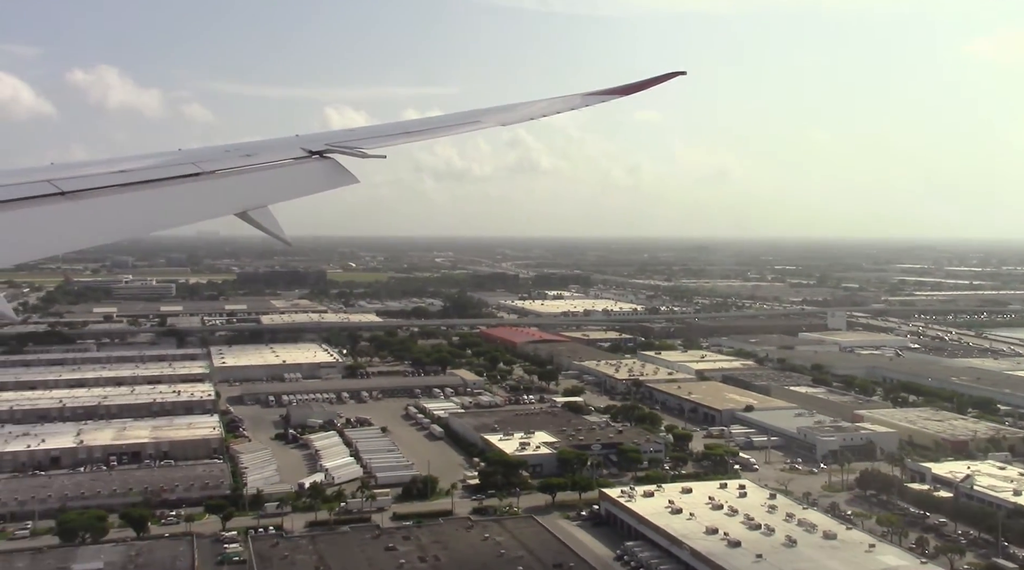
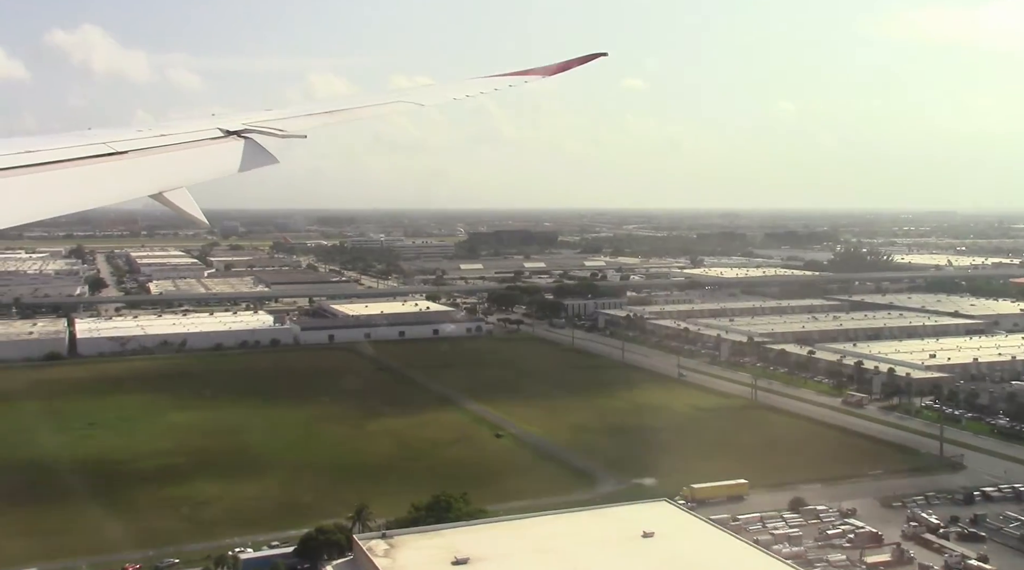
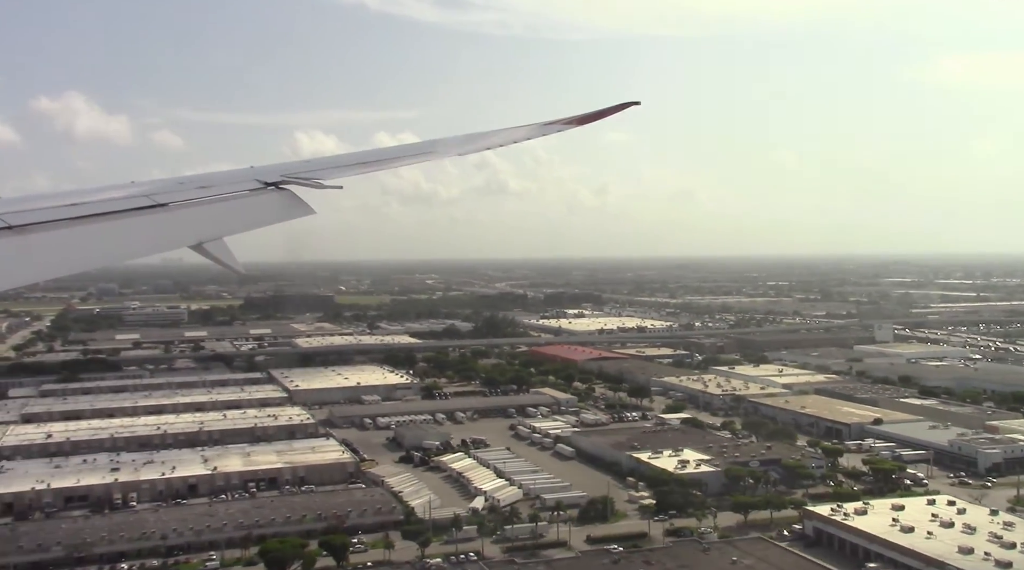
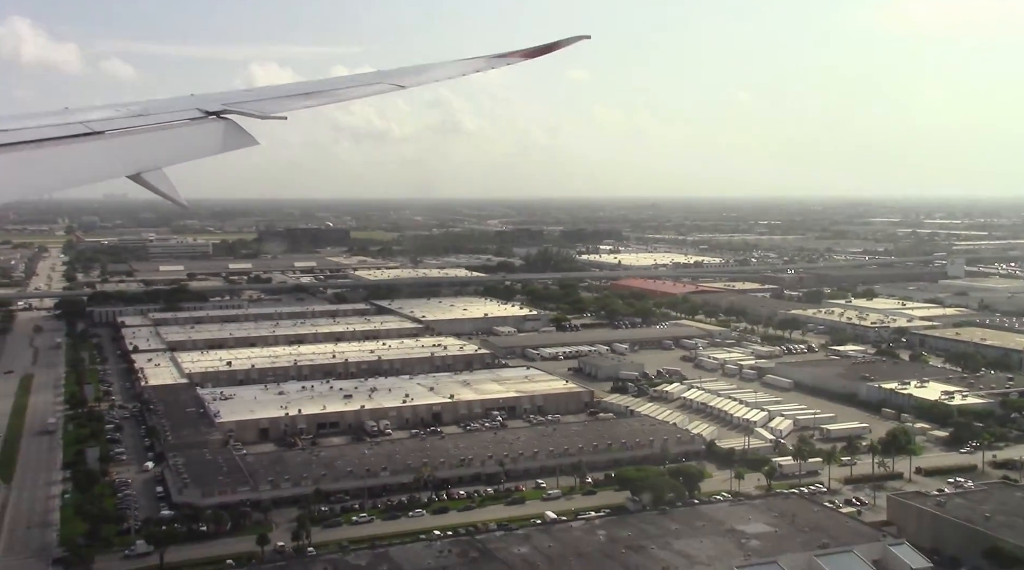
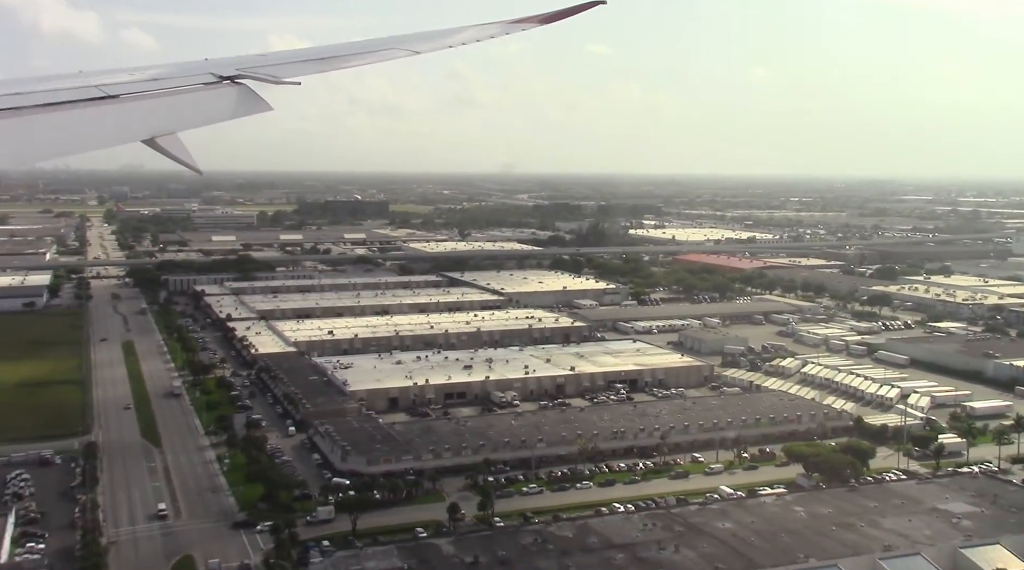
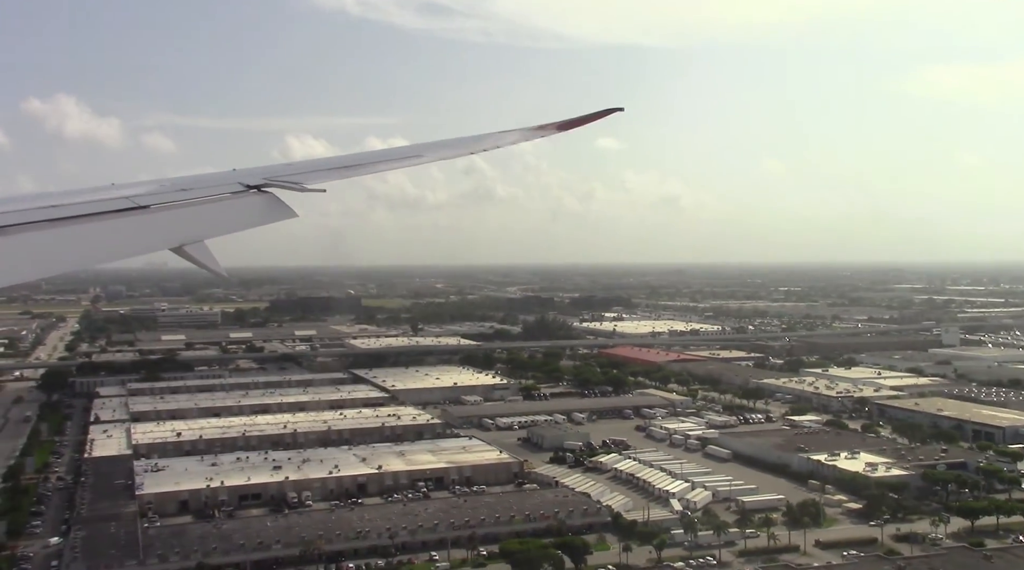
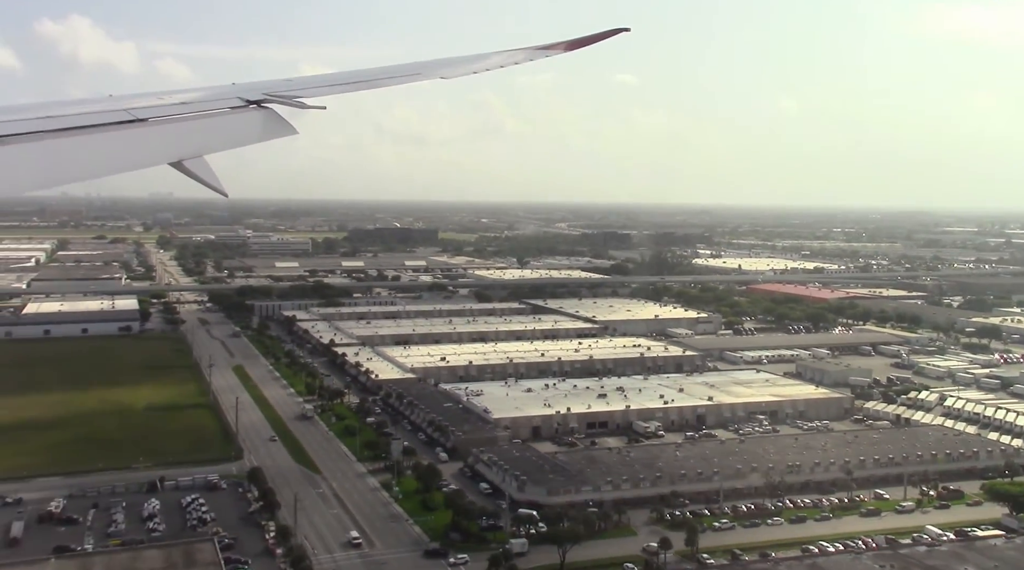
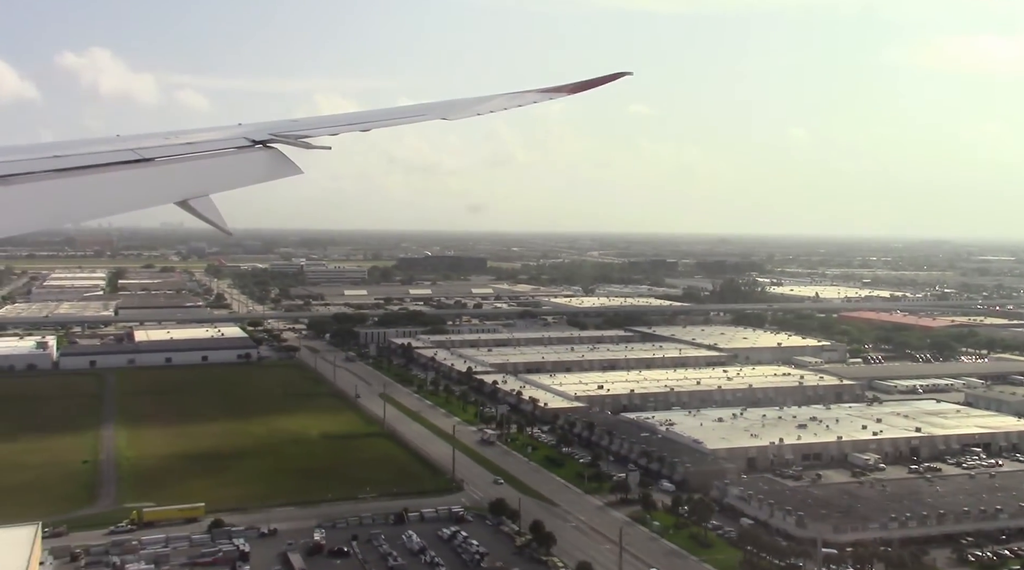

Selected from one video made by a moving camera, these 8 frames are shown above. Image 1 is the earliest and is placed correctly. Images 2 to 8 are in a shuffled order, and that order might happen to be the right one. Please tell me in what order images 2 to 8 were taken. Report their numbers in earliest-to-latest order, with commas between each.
3, 6, 4, 5, 7, 8, 2
